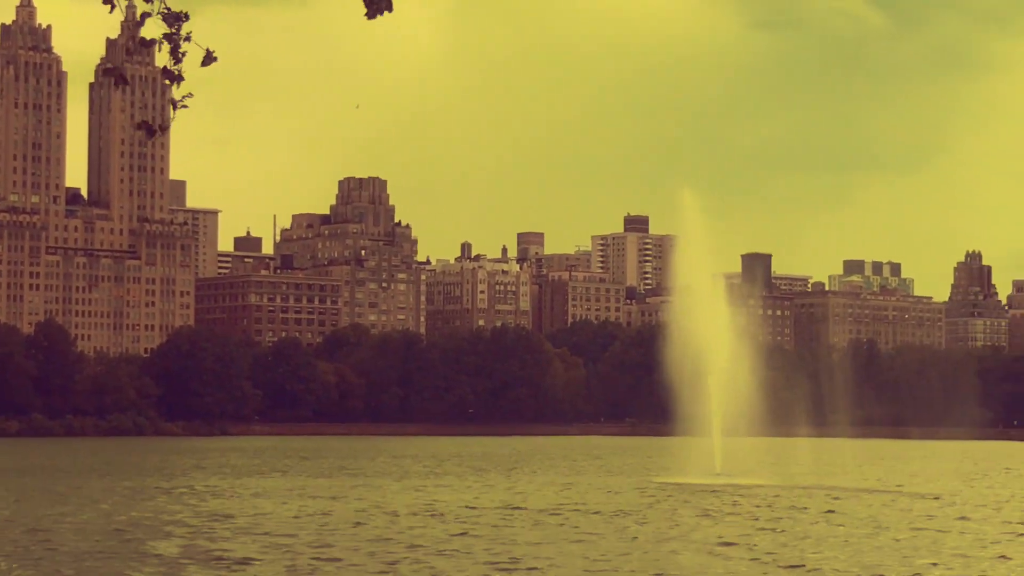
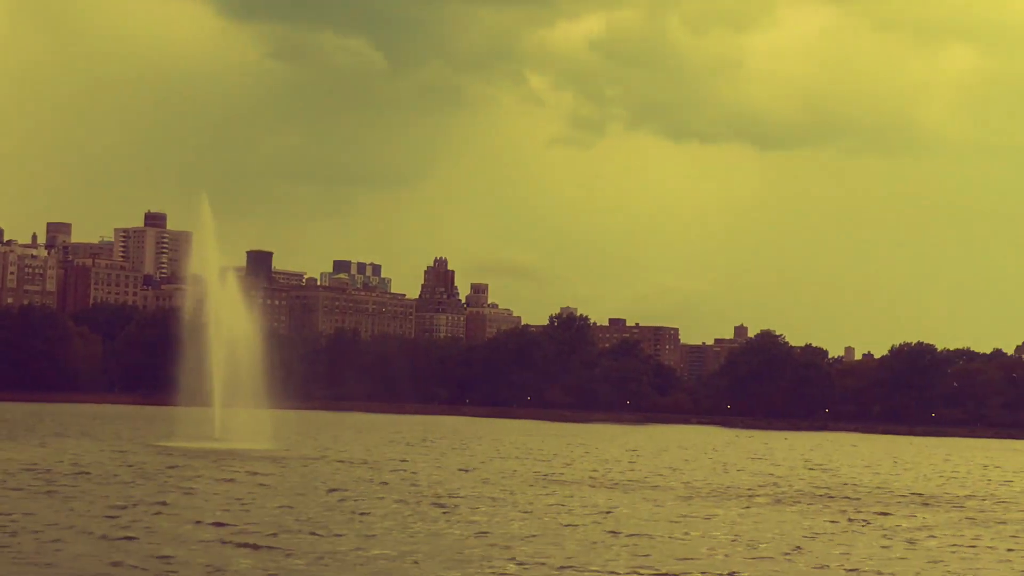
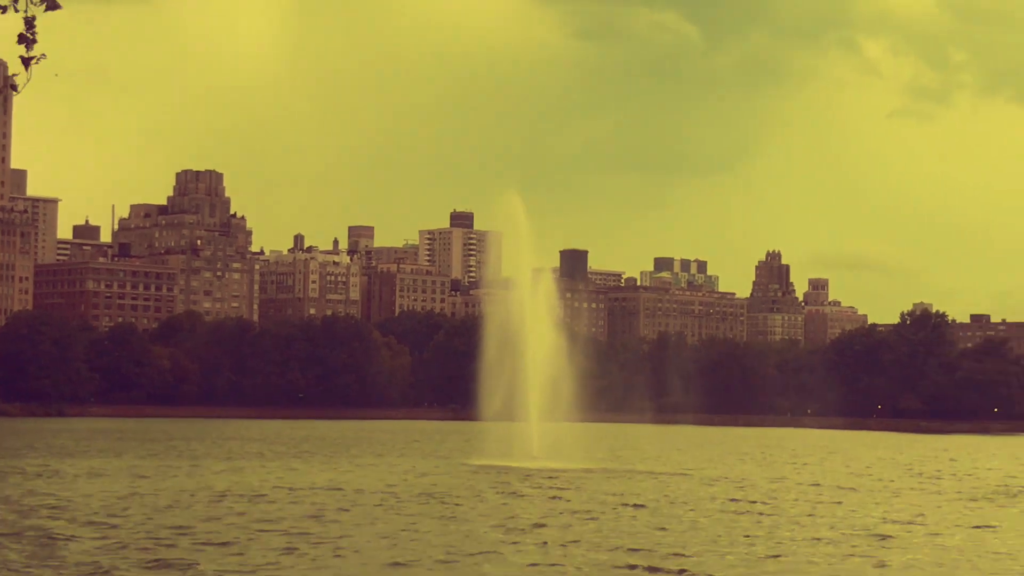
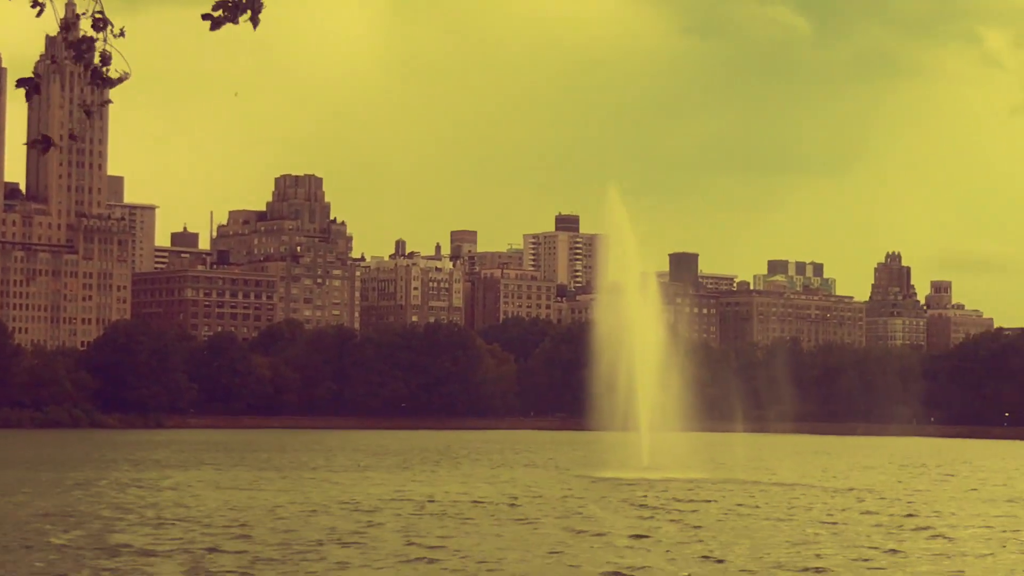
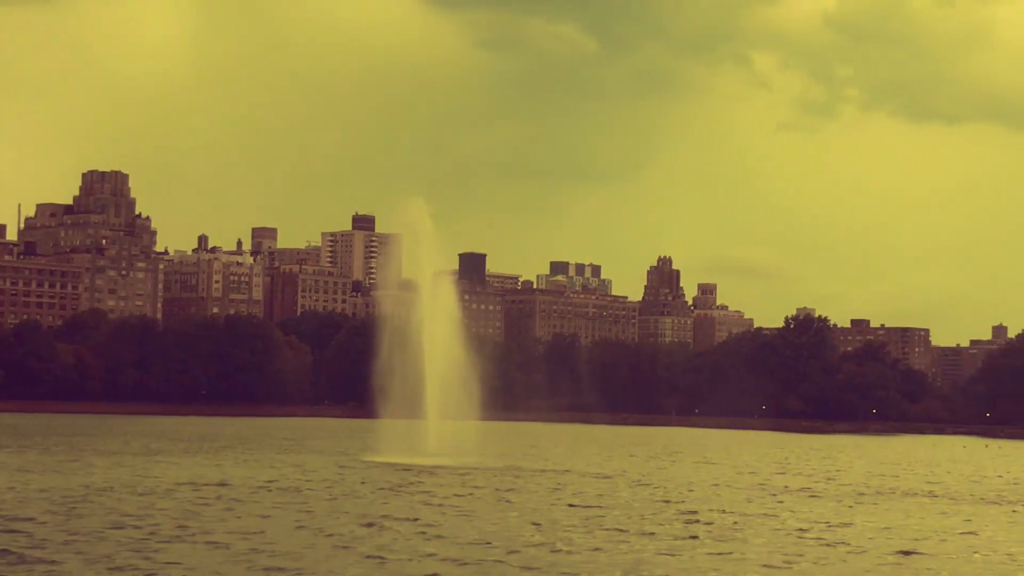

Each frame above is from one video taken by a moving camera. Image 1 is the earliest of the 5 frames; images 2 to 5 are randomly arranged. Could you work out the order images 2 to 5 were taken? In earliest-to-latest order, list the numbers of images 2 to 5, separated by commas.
4, 3, 5, 2
